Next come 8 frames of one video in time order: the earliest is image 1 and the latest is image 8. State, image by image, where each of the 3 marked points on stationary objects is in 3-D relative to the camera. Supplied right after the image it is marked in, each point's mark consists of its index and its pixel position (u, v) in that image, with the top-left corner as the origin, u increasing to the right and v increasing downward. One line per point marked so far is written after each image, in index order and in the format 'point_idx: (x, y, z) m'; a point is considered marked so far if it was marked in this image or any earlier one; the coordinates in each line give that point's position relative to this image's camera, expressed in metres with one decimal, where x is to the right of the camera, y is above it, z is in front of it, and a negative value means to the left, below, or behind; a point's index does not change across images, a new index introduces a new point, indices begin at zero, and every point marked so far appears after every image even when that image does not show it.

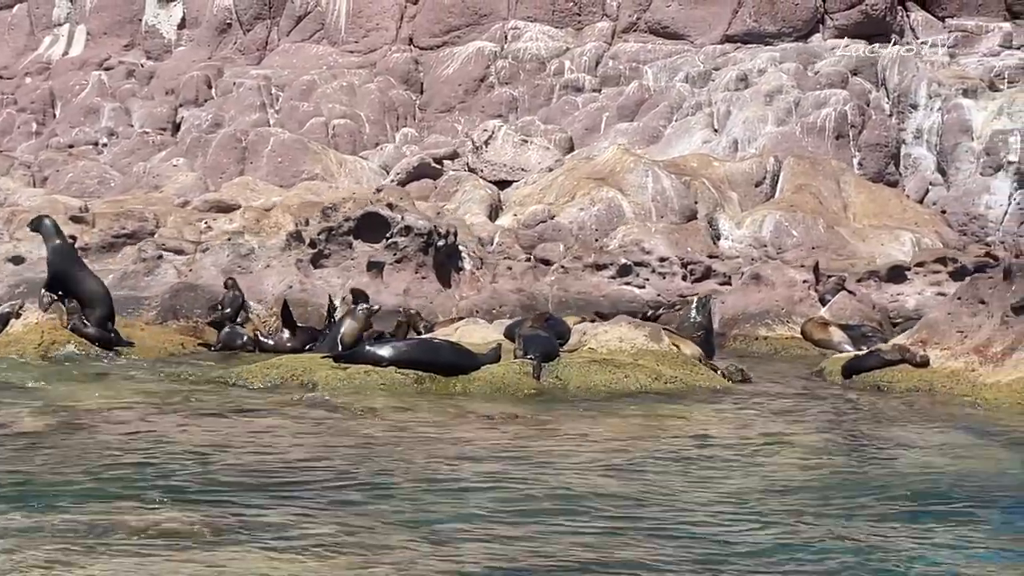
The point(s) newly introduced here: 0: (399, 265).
0: (-1.2, +0.3, +18.6) m
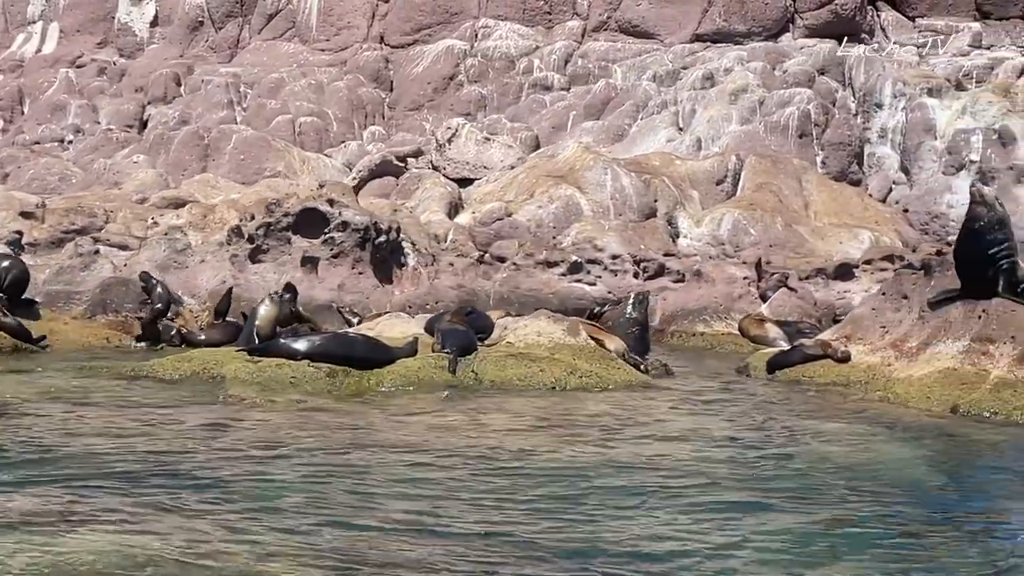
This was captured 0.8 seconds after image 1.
0: (-1.9, +0.3, +18.6) m
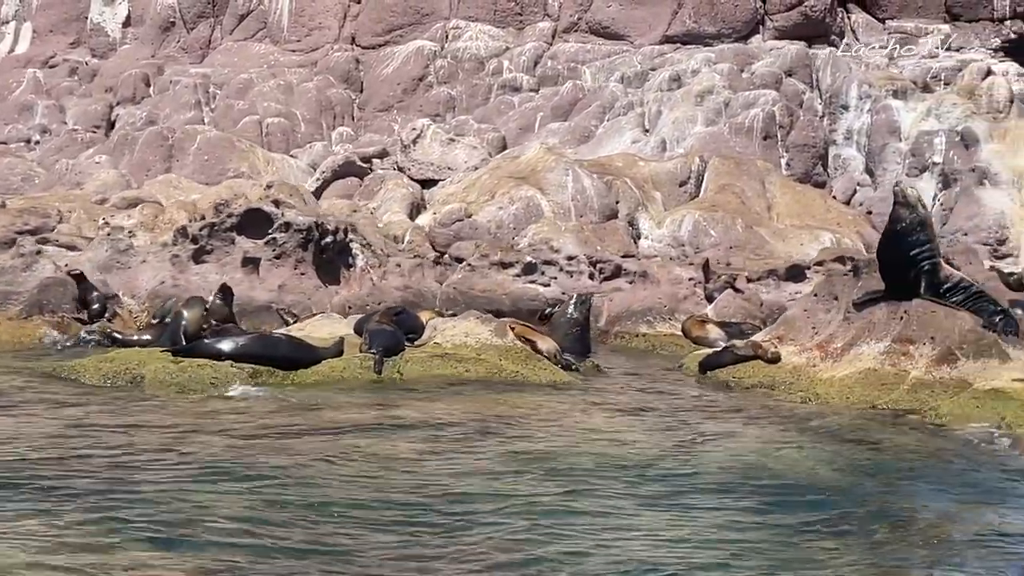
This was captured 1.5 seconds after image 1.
0: (-2.5, +0.3, +18.6) m
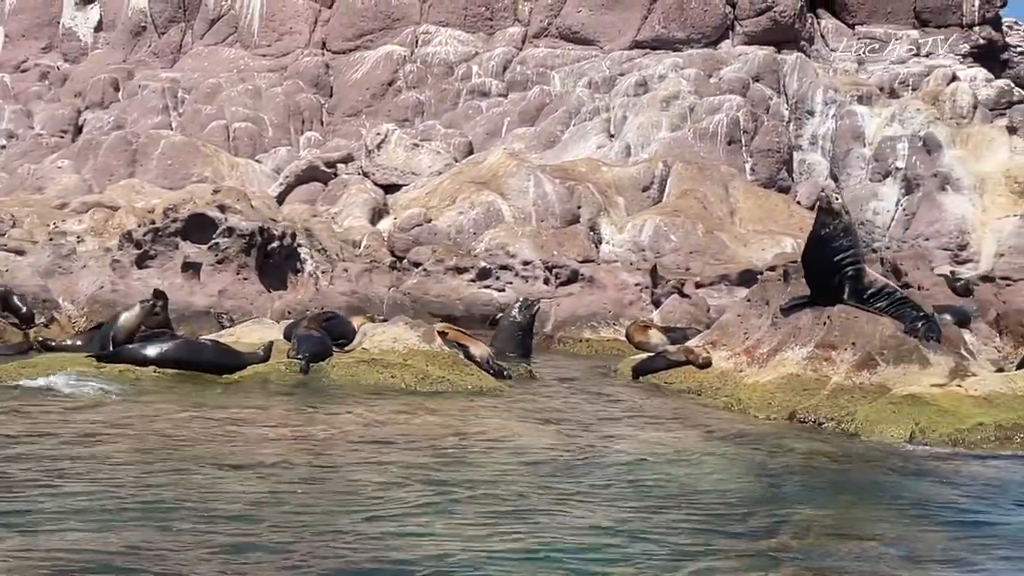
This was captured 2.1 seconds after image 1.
0: (-3.2, +0.2, +18.6) m
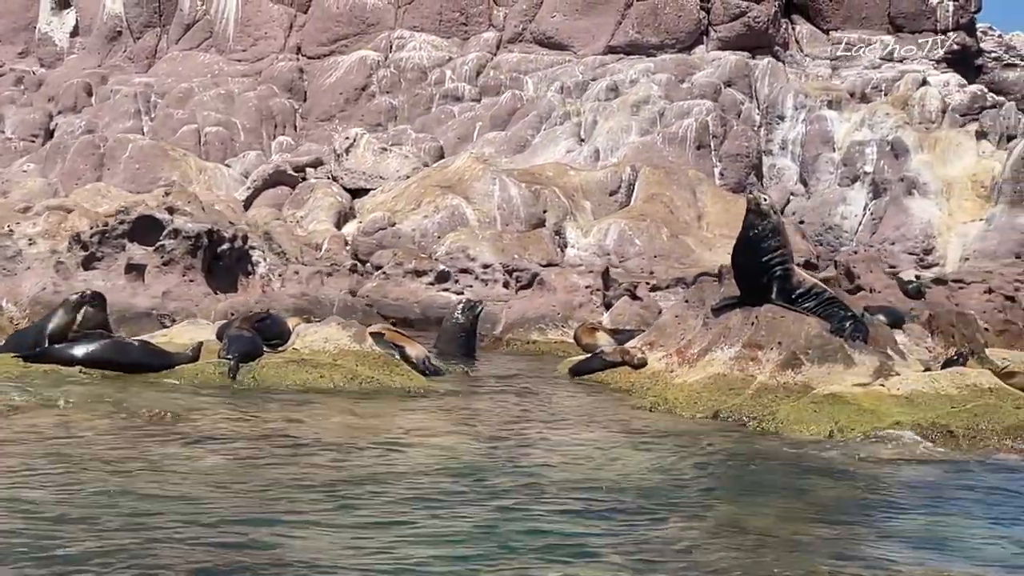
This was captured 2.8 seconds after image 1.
0: (-3.7, +0.2, +18.5) m
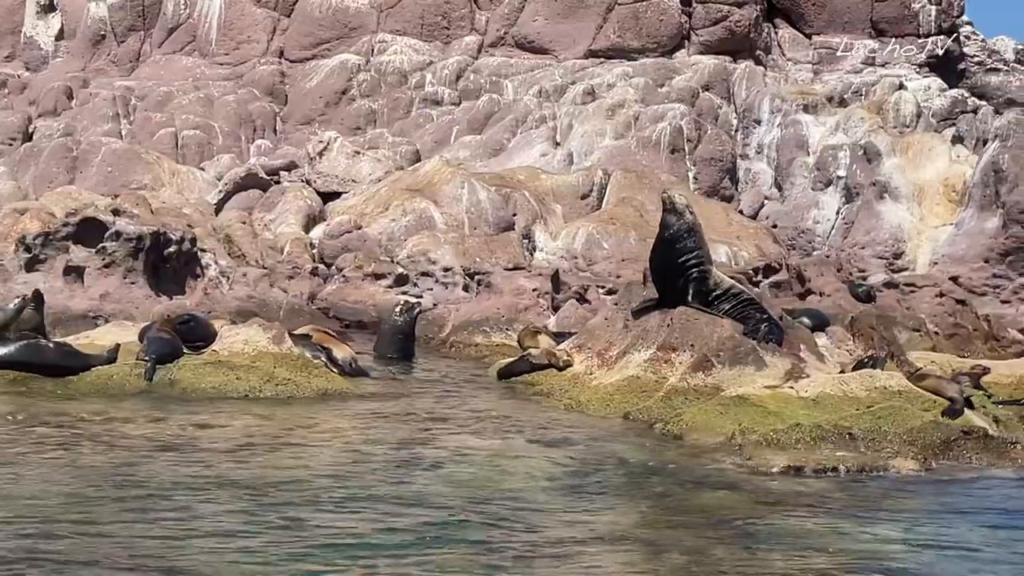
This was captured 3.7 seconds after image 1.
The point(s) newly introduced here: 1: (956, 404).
0: (-4.4, +0.2, +18.5) m
1: (+3.1, -0.8, +12.2) m
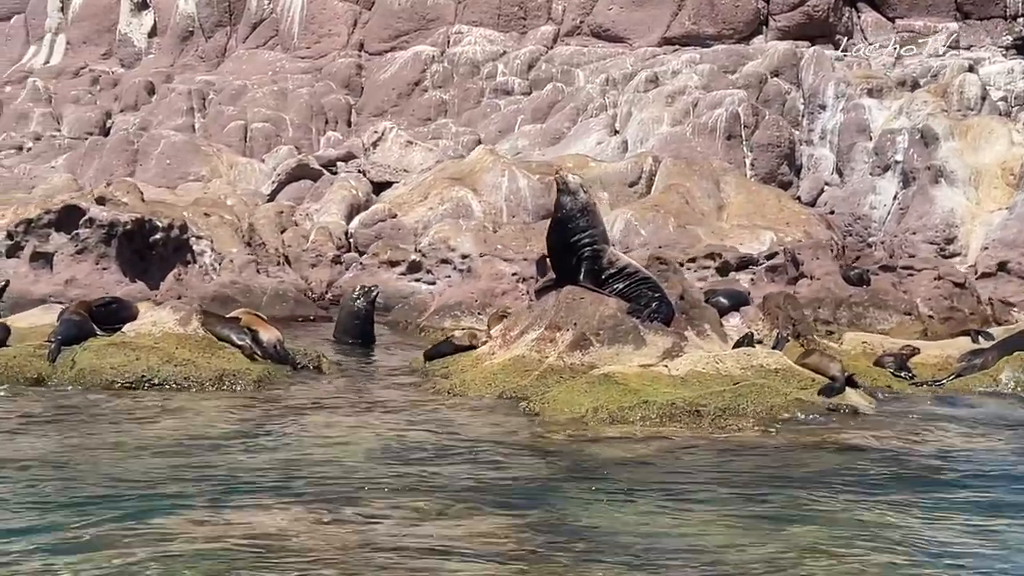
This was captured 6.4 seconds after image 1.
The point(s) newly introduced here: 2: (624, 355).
0: (-4.7, +0.3, +18.9) m
1: (+2.2, -0.7, +11.9) m
2: (+0.8, -0.5, +12.2) m
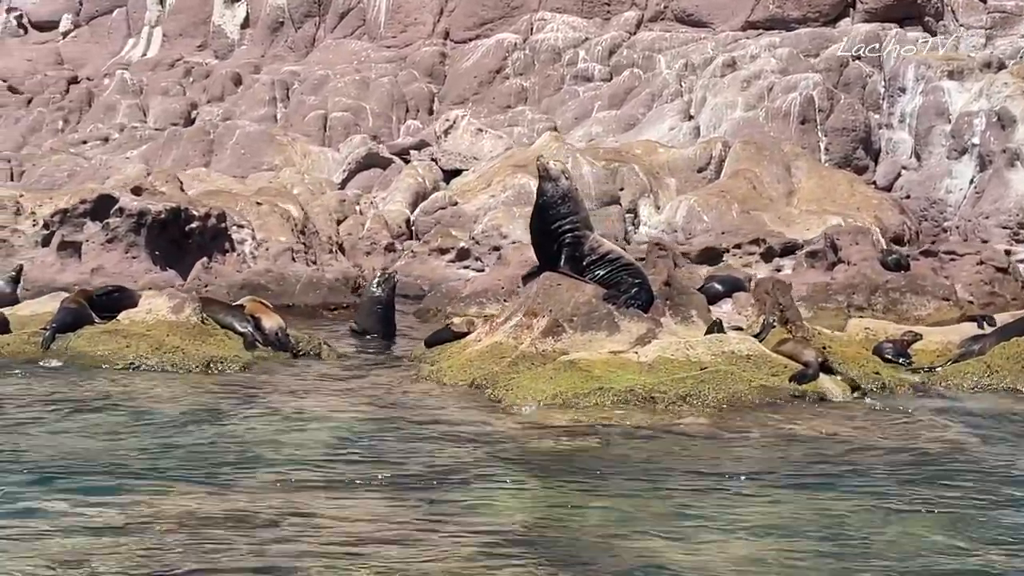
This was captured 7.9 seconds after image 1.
0: (-4.4, +0.5, +19.2) m
1: (+2.0, -0.6, +11.8) m
2: (+0.6, -0.4, +12.1) m
